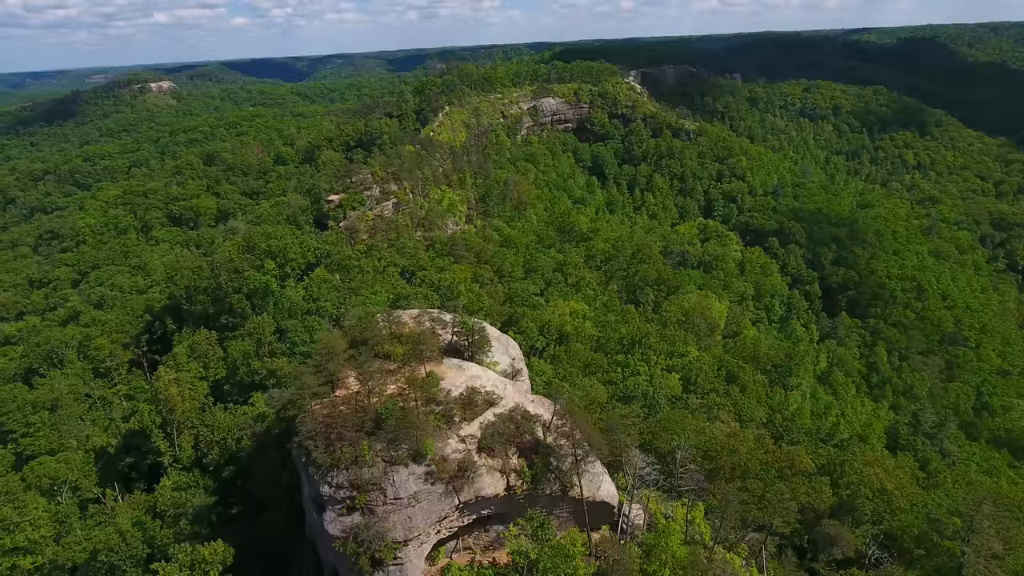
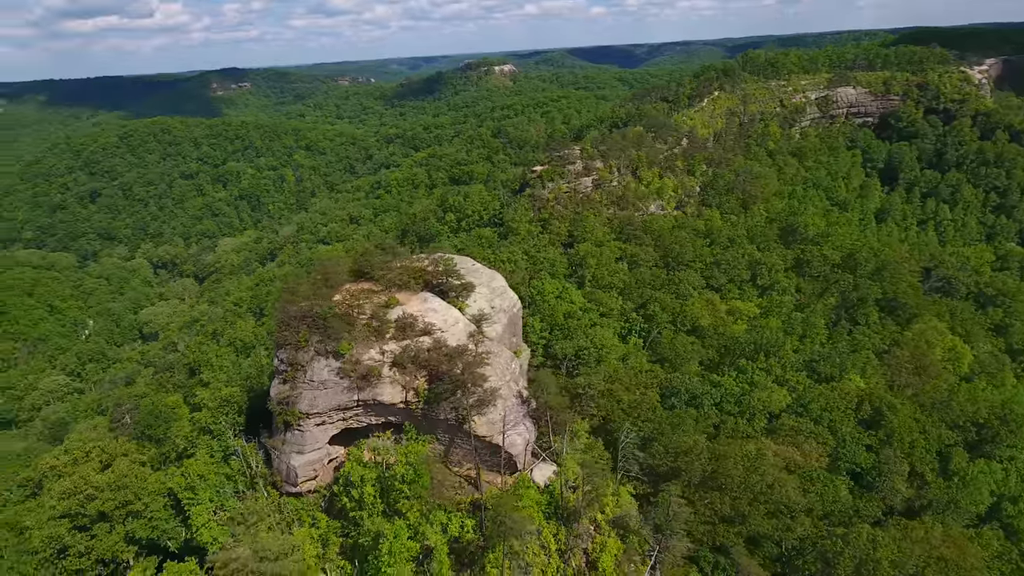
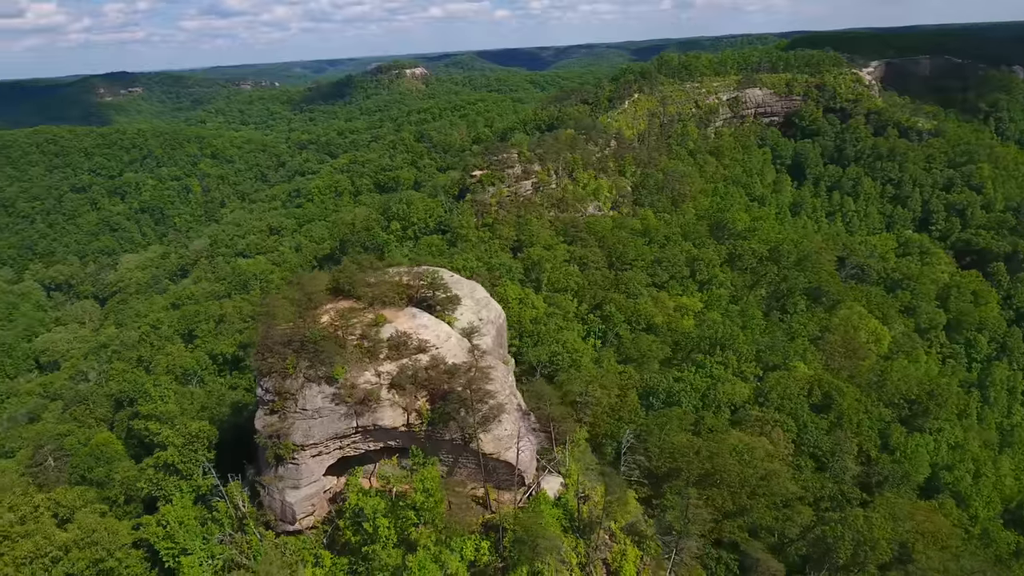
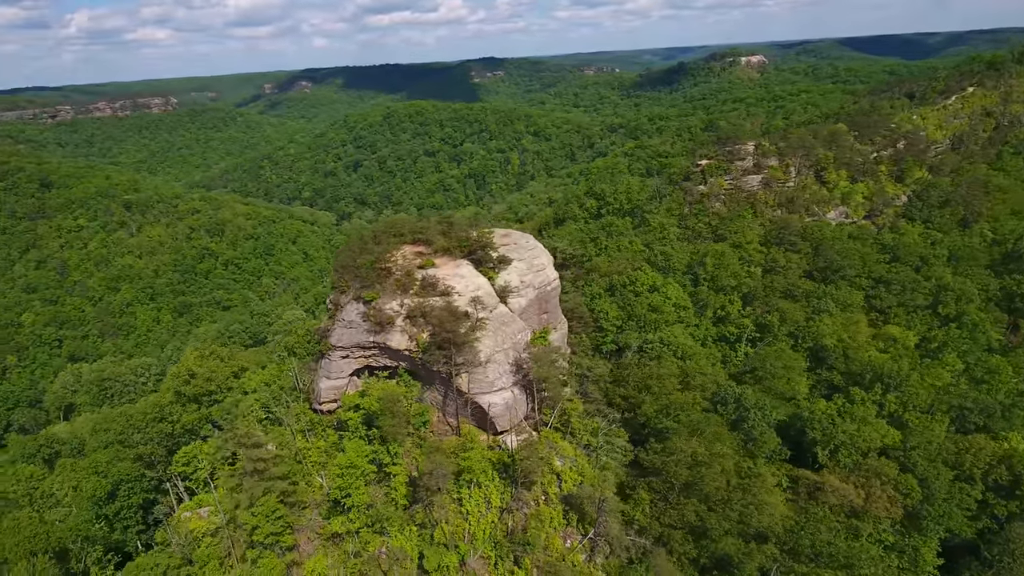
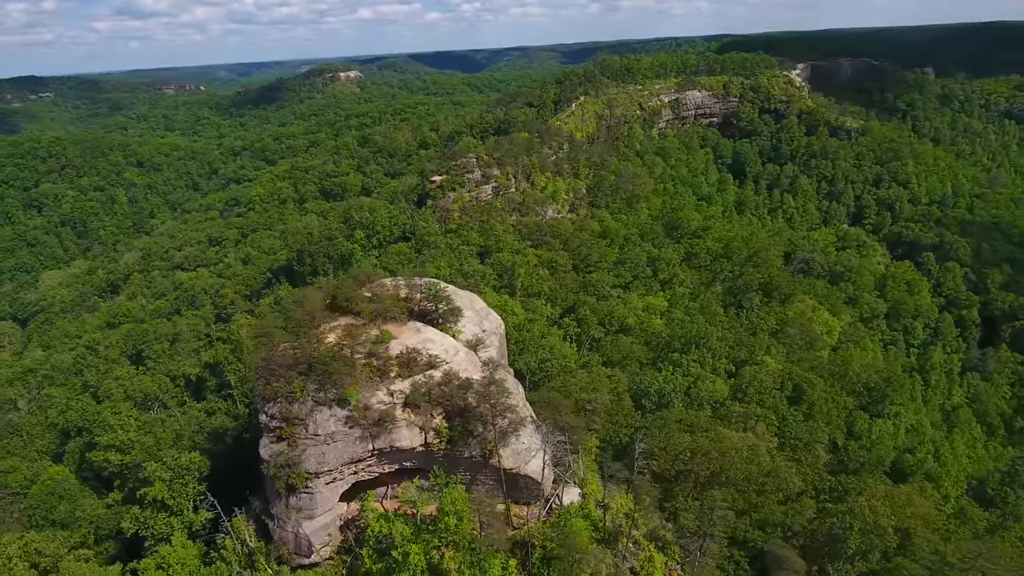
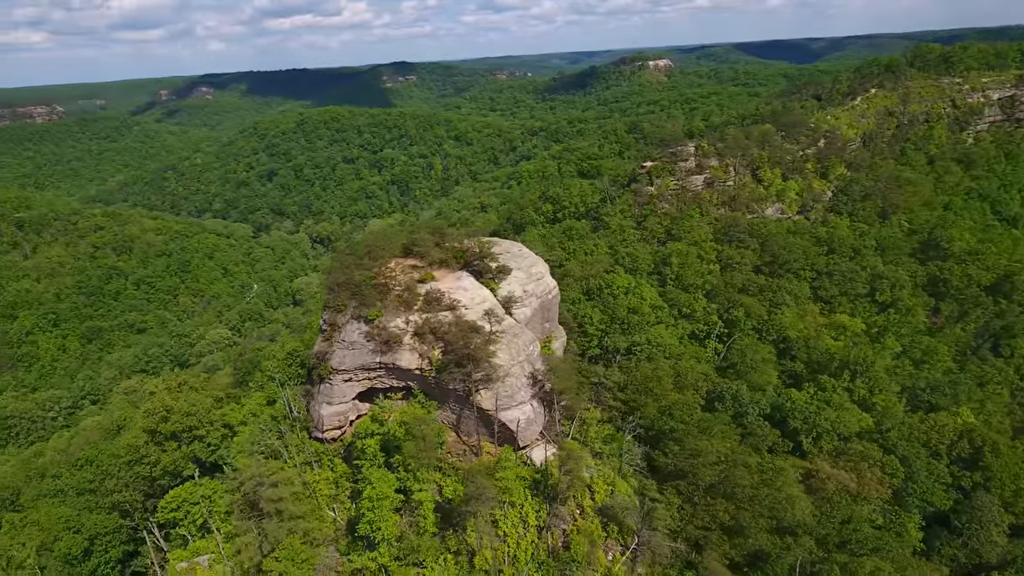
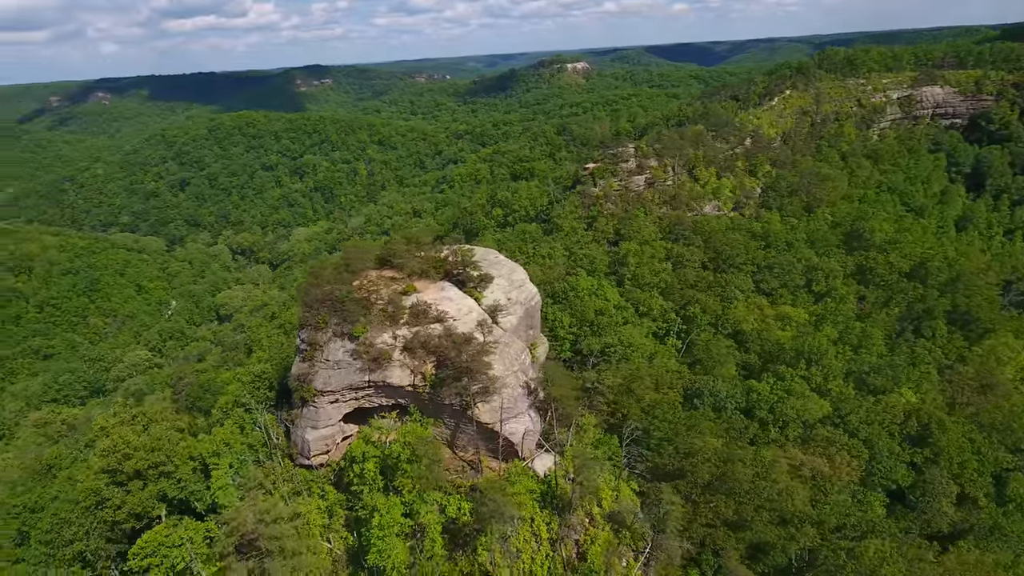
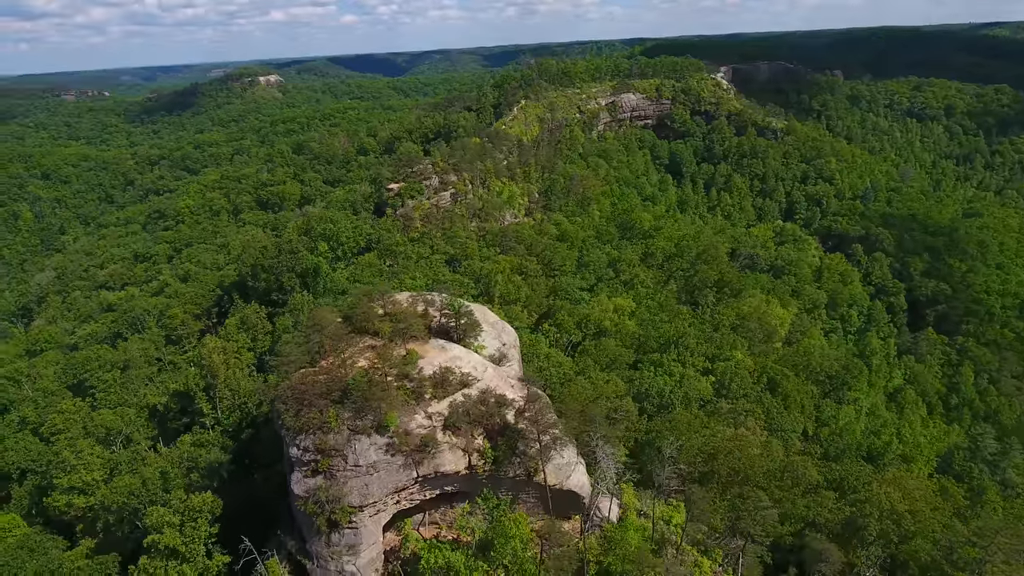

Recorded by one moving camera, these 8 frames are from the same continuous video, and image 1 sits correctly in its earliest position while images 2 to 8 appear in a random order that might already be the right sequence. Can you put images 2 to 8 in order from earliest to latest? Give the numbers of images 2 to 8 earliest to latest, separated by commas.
8, 5, 3, 2, 7, 6, 4
